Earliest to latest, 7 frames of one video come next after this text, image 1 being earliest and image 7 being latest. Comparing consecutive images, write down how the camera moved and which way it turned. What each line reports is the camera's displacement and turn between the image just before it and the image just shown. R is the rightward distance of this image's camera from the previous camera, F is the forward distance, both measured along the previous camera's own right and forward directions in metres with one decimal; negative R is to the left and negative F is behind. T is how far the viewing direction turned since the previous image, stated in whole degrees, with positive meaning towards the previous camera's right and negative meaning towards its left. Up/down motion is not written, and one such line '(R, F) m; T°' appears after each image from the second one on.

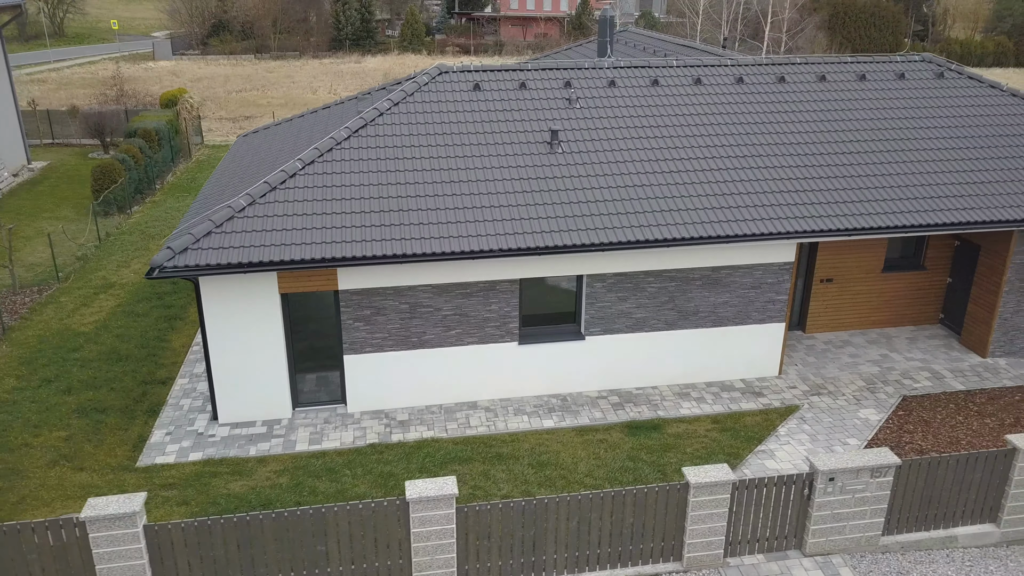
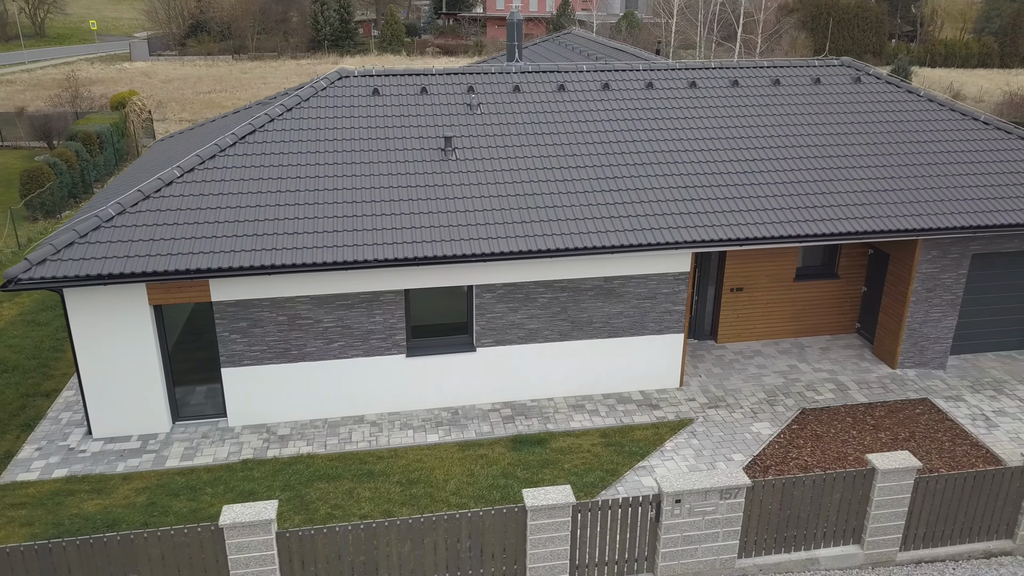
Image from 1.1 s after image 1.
(+1.5, +0.3) m; 0°
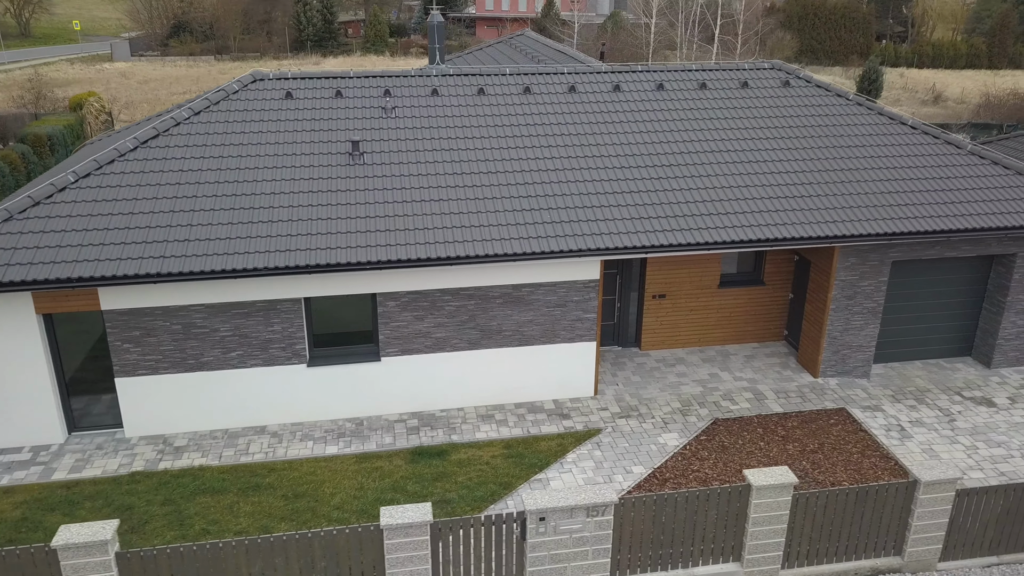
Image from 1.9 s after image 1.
(+1.2, +0.2) m; 0°
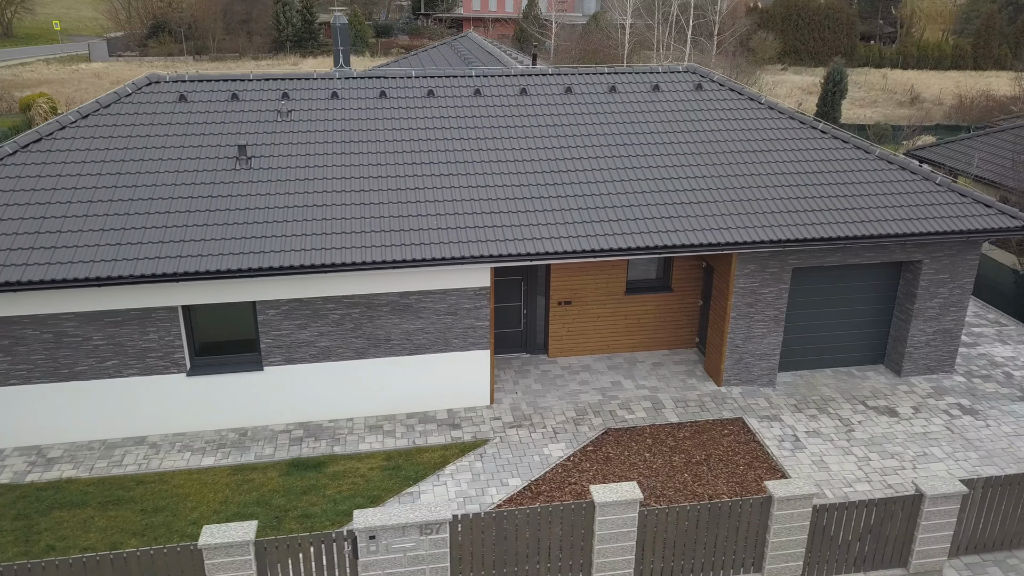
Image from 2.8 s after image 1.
(+1.5, +0.2) m; 0°
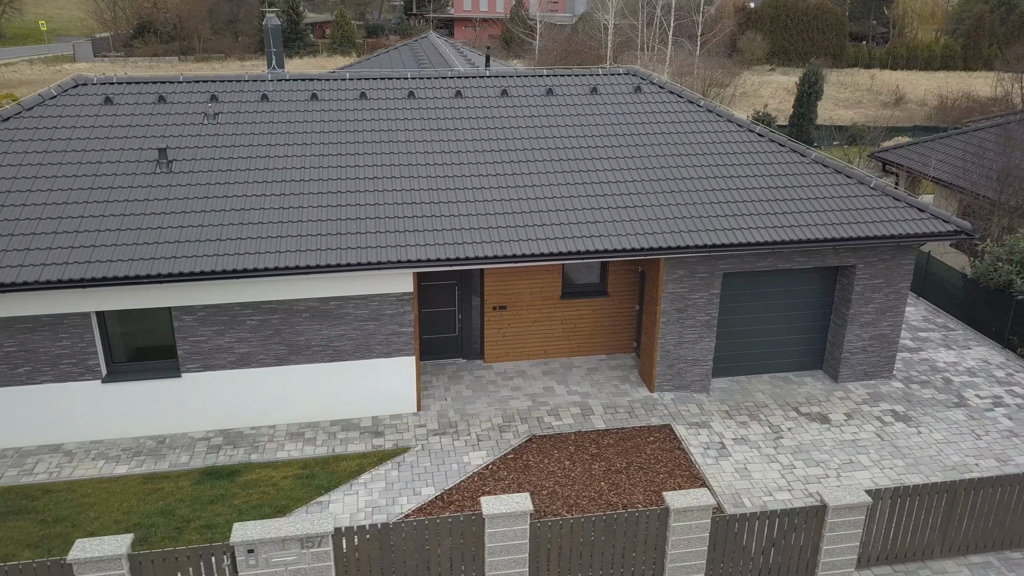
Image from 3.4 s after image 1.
(+1.0, +0.1) m; 0°
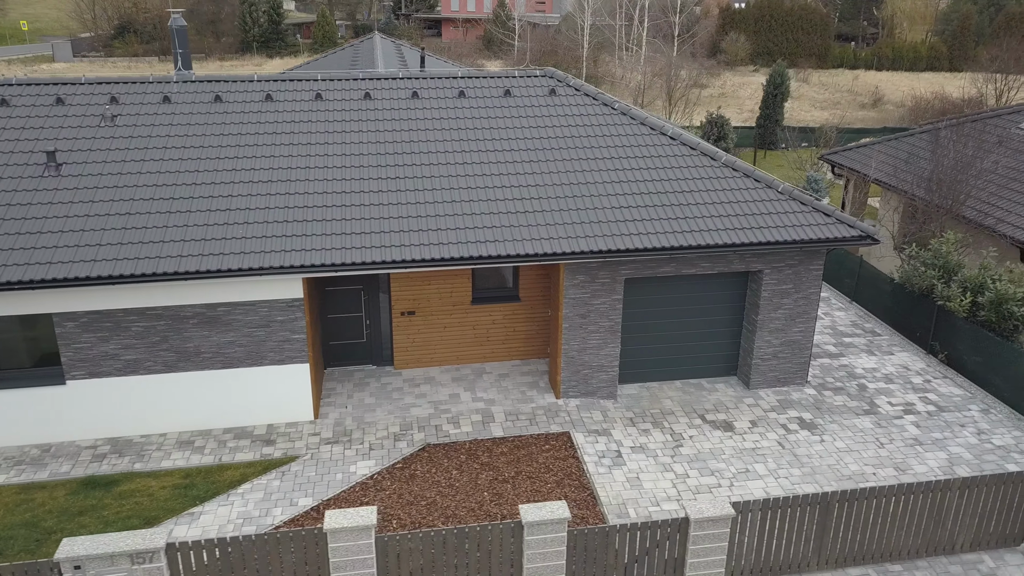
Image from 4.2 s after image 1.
(+1.3, +0.2) m; 0°
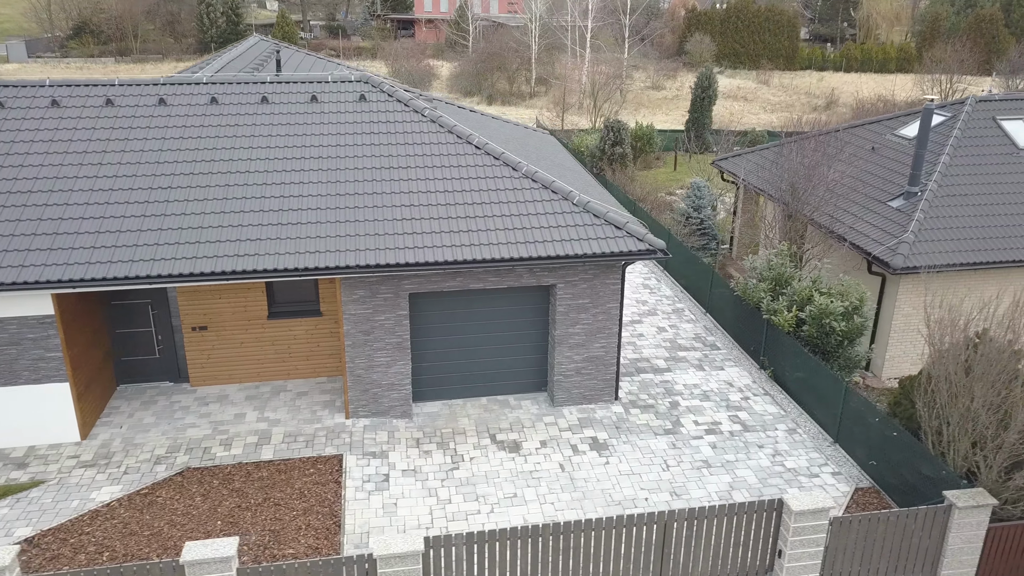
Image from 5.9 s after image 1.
(+2.9, +0.4) m; 0°
